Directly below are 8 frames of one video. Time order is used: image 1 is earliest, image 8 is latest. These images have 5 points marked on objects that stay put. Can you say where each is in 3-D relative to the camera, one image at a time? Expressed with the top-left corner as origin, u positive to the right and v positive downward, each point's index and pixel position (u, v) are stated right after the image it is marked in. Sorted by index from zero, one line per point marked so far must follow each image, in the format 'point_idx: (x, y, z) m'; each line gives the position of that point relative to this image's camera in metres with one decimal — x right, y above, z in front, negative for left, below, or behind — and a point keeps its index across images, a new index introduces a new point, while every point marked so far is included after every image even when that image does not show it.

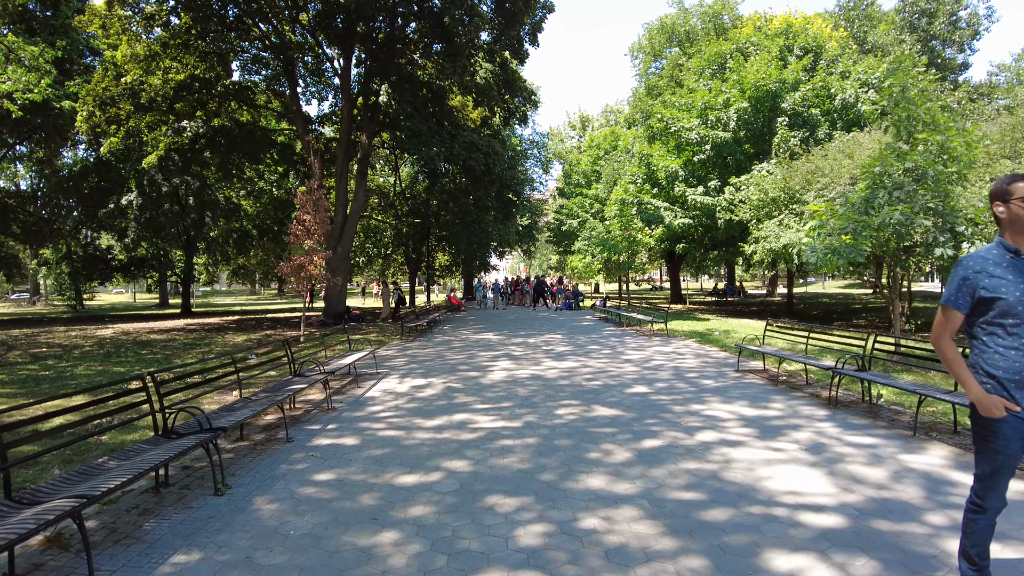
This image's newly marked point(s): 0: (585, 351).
0: (+1.1, -1.0, +11.6) m
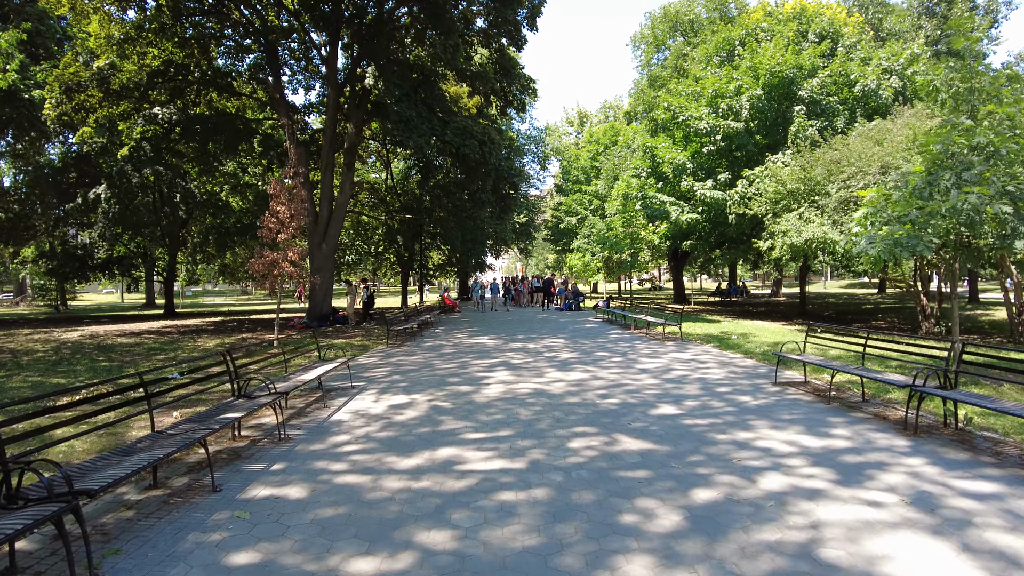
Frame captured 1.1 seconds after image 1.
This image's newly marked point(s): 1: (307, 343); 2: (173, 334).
0: (+1.1, -1.0, +10.2) m
1: (-3.7, -1.0, +13.2) m
2: (-8.4, -1.1, +18.4) m
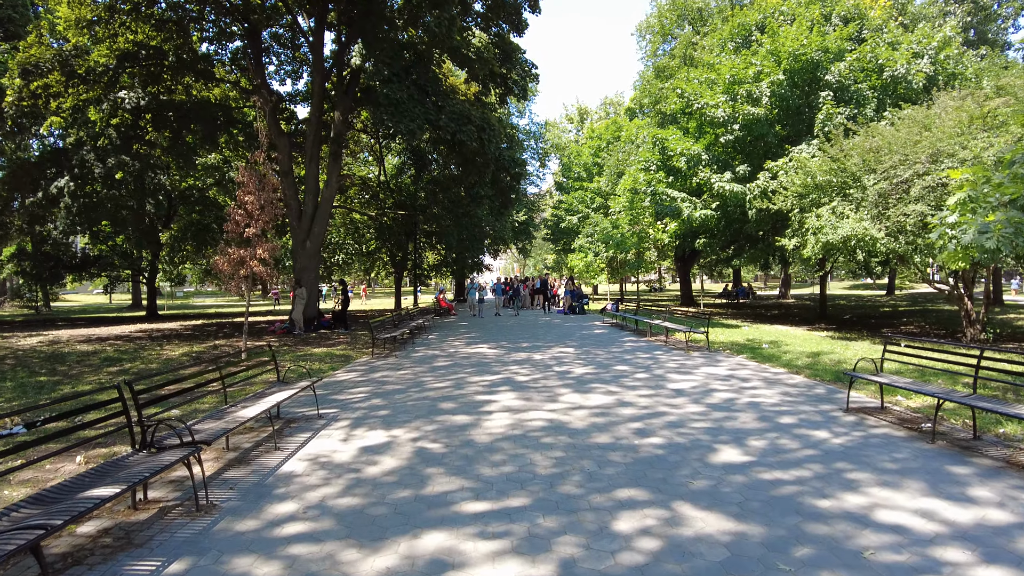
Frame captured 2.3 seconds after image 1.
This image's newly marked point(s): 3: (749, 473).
0: (+1.2, -1.0, +8.6) m
1: (-3.6, -1.1, +11.6) m
2: (-8.4, -1.2, +16.8) m
3: (+1.4, -1.1, +4.5) m
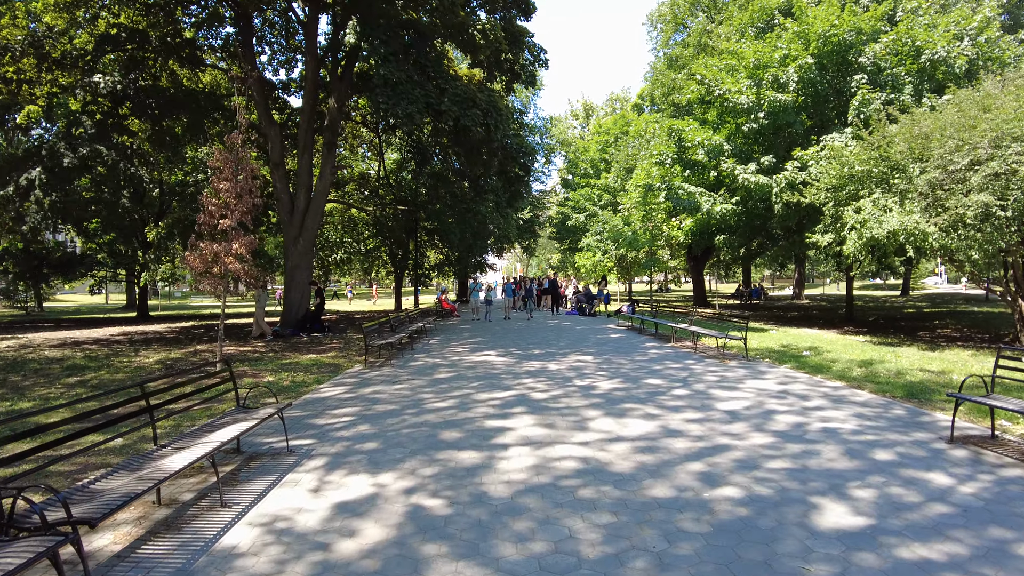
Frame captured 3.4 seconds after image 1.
0: (+1.3, -1.0, +7.3) m
1: (-3.5, -1.1, +10.3) m
2: (-8.2, -1.2, +15.5) m
3: (+1.6, -1.1, +3.2) m
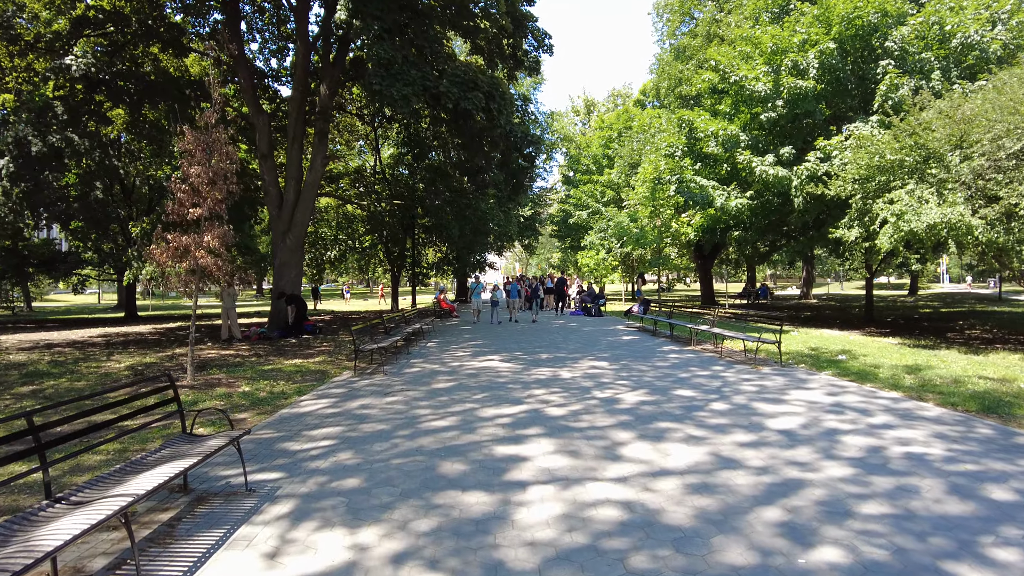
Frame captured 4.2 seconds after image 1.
0: (+1.4, -1.0, +6.2) m
1: (-3.4, -1.0, +9.3) m
2: (-8.2, -1.1, +14.5) m
3: (+1.7, -1.1, +2.1) m
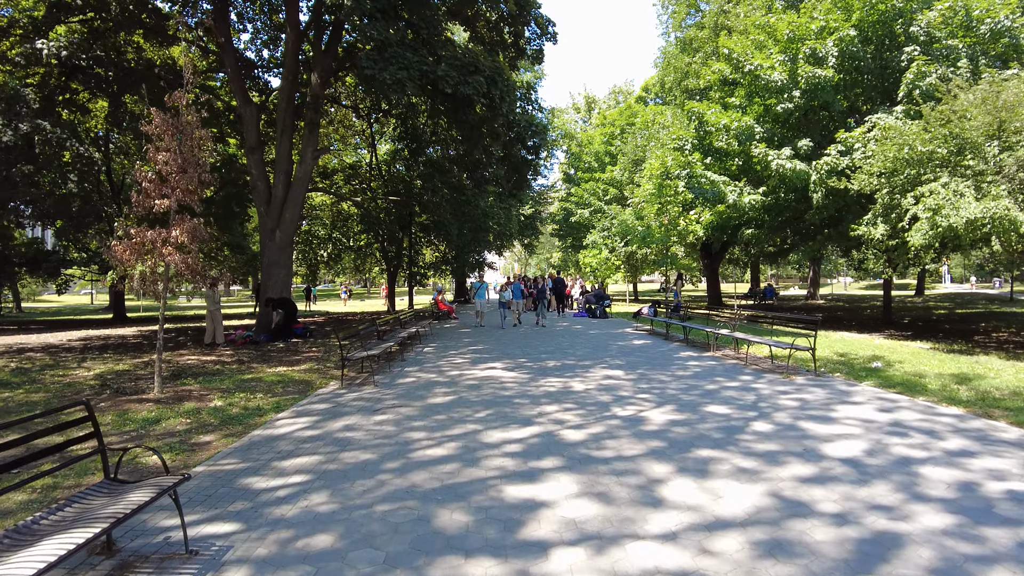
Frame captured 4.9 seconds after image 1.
0: (+1.5, -1.0, +5.4) m
1: (-3.3, -1.0, +8.4) m
2: (-8.1, -1.1, +13.6) m
3: (+1.7, -1.1, +1.2) m
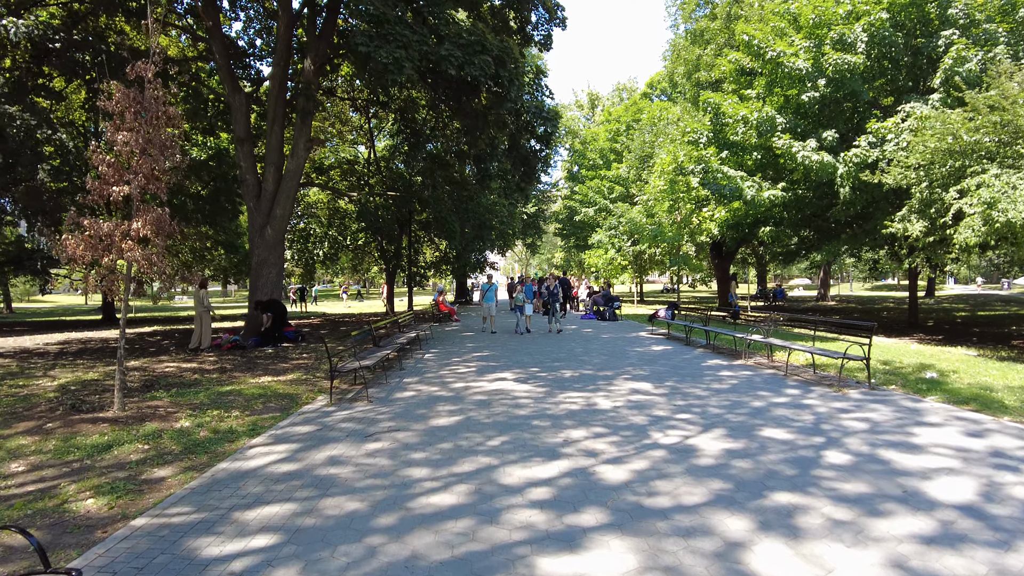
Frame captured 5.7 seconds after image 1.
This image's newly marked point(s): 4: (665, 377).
0: (+1.6, -1.0, +4.4) m
1: (-3.2, -1.1, +7.4) m
2: (-8.0, -1.1, +12.6) m
3: (+1.9, -1.1, +0.3) m
4: (+1.6, -1.0, +8.0) m
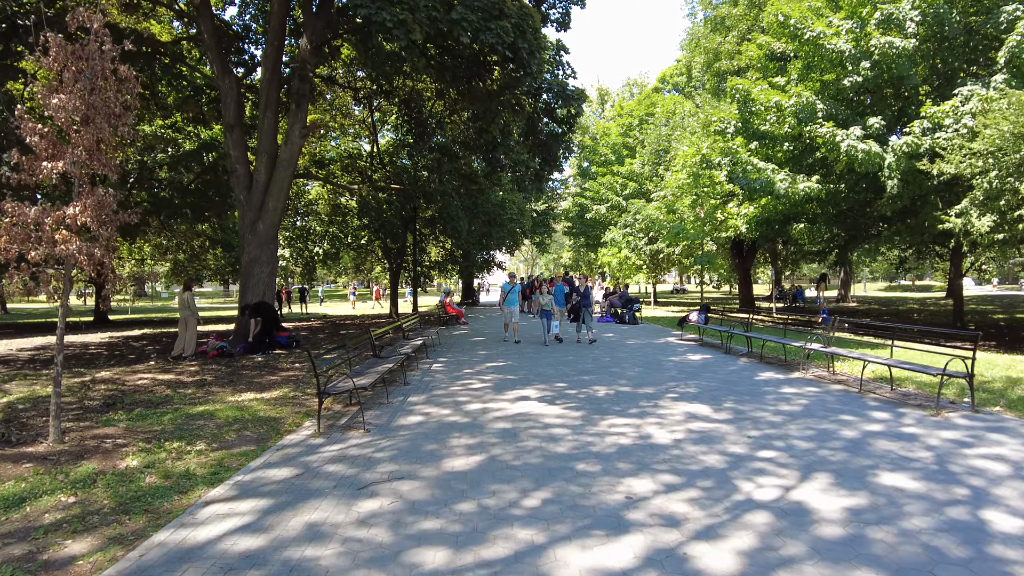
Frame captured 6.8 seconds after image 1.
0: (+1.8, -1.0, +3.1) m
1: (-3.0, -1.1, +6.2) m
2: (-7.7, -1.2, +11.4) m
3: (+2.1, -1.1, -1.0) m
4: (+1.9, -1.0, +6.8) m
